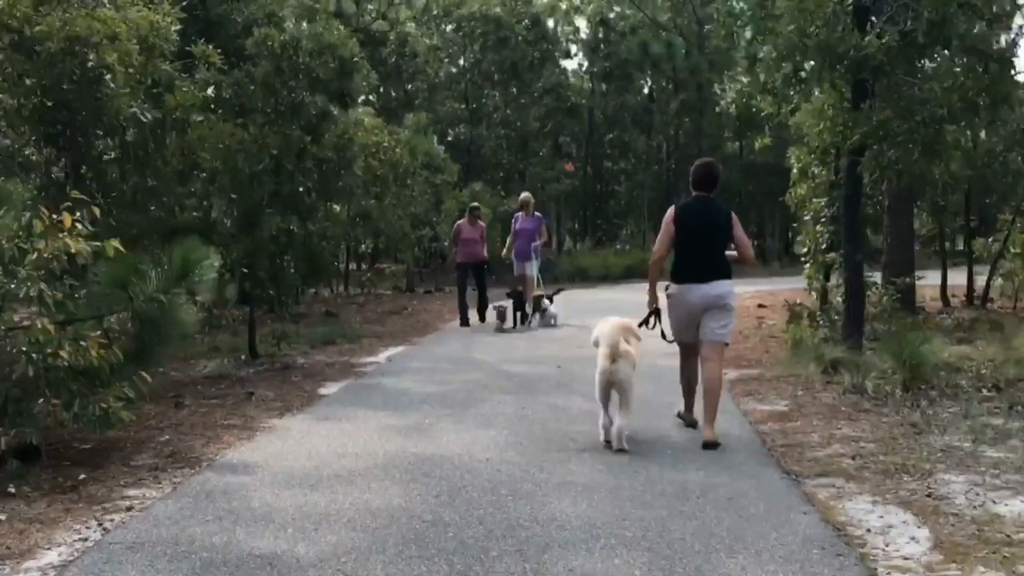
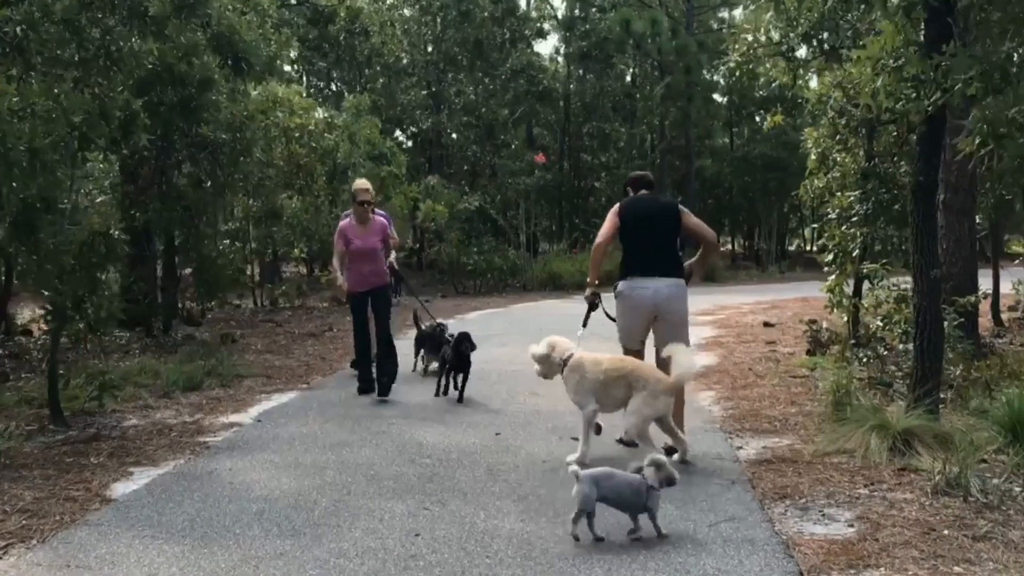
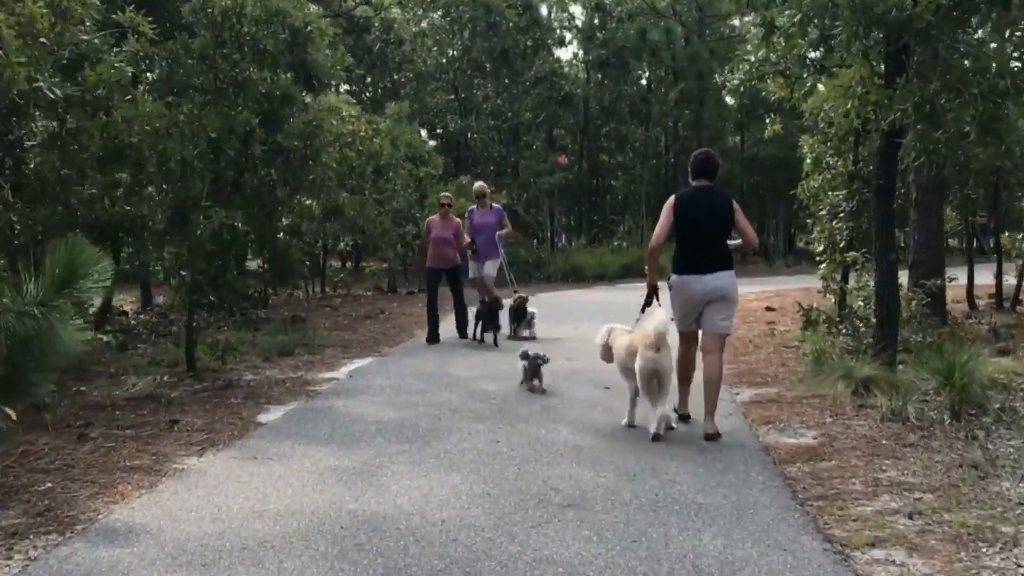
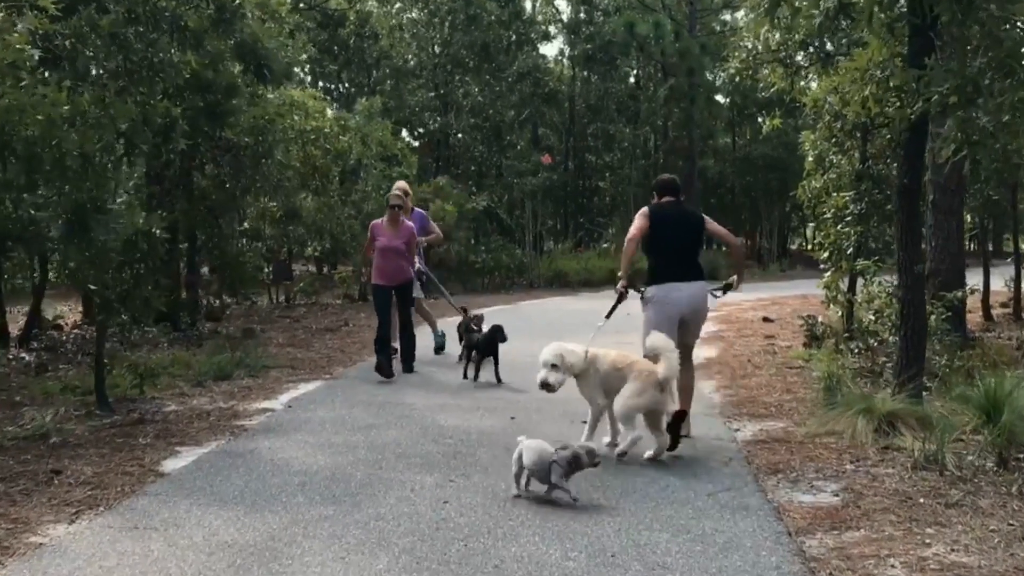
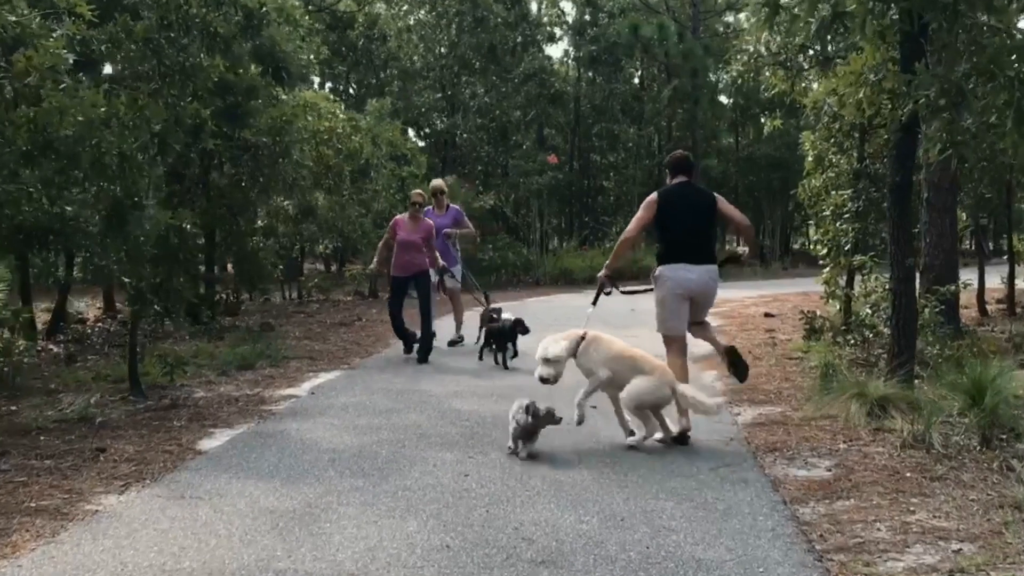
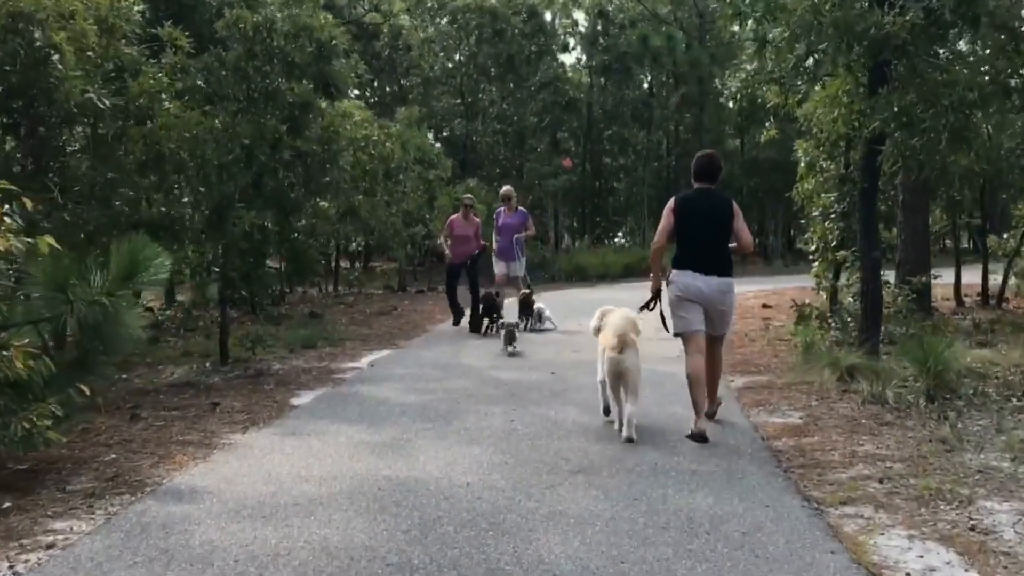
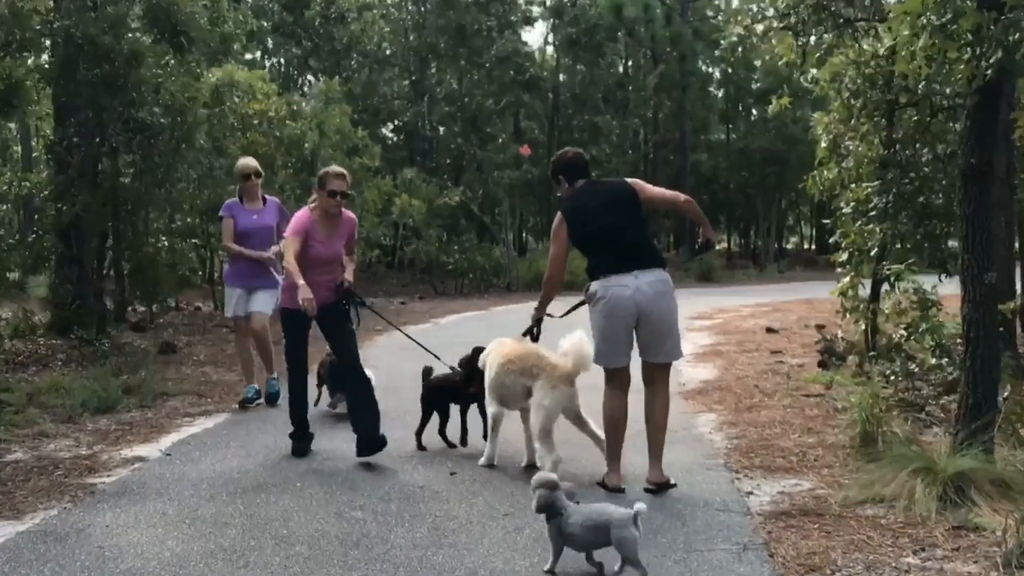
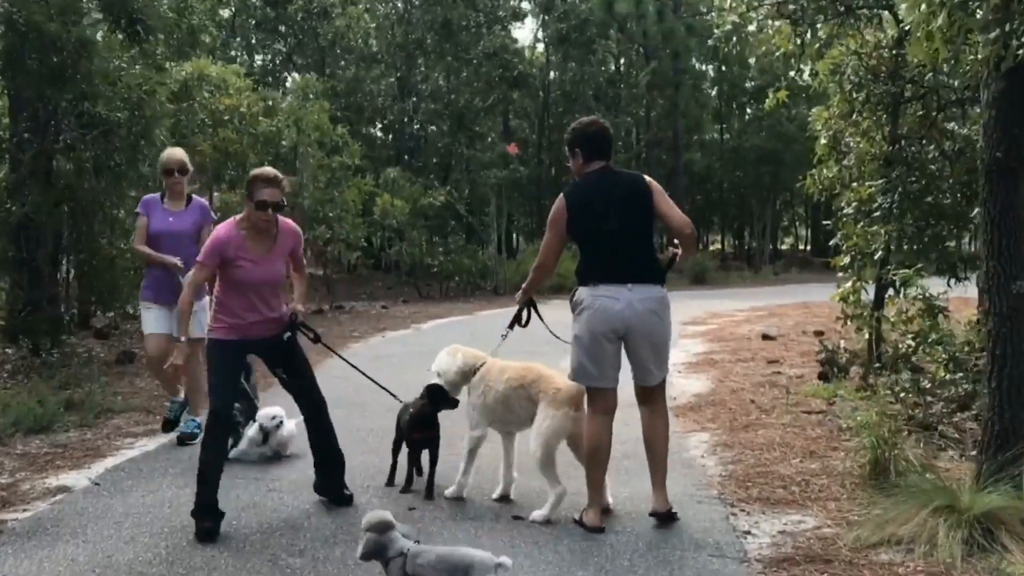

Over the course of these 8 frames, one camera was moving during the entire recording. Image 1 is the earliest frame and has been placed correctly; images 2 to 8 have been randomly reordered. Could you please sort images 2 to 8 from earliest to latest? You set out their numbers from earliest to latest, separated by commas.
6, 3, 5, 4, 2, 7, 8
